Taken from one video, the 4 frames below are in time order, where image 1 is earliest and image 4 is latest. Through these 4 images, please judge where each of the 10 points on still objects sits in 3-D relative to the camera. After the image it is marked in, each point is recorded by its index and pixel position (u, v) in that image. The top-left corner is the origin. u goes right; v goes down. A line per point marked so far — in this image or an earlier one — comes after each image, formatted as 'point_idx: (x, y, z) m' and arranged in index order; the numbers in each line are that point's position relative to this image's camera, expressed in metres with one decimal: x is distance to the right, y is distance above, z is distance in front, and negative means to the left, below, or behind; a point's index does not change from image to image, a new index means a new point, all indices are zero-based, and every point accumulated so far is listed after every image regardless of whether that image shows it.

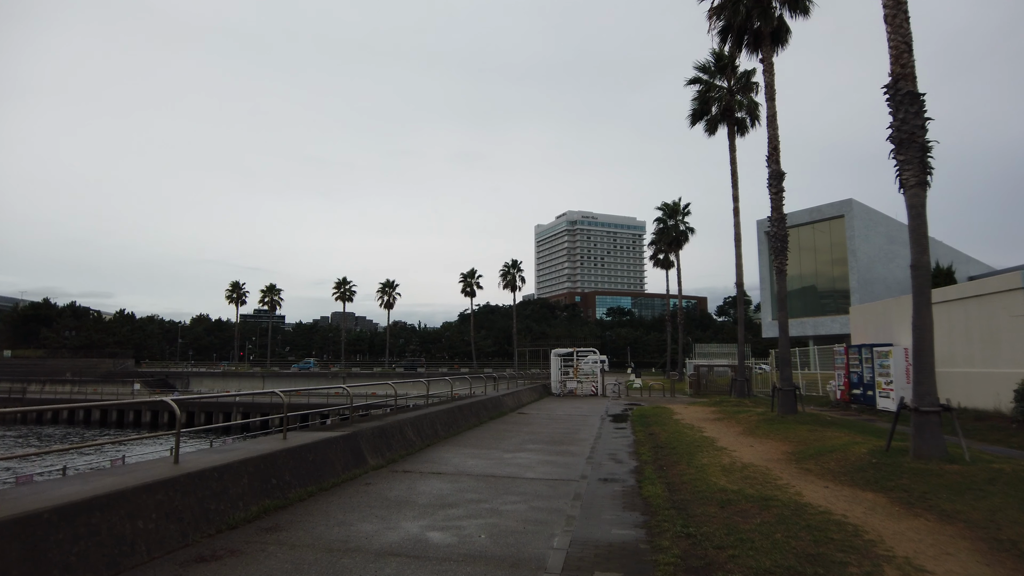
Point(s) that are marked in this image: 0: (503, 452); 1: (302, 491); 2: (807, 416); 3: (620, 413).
0: (-0.2, -3.0, +10.9) m
1: (-2.6, -2.5, +7.3) m
2: (+7.7, -3.3, +15.7) m
3: (+3.5, -4.1, +19.7) m
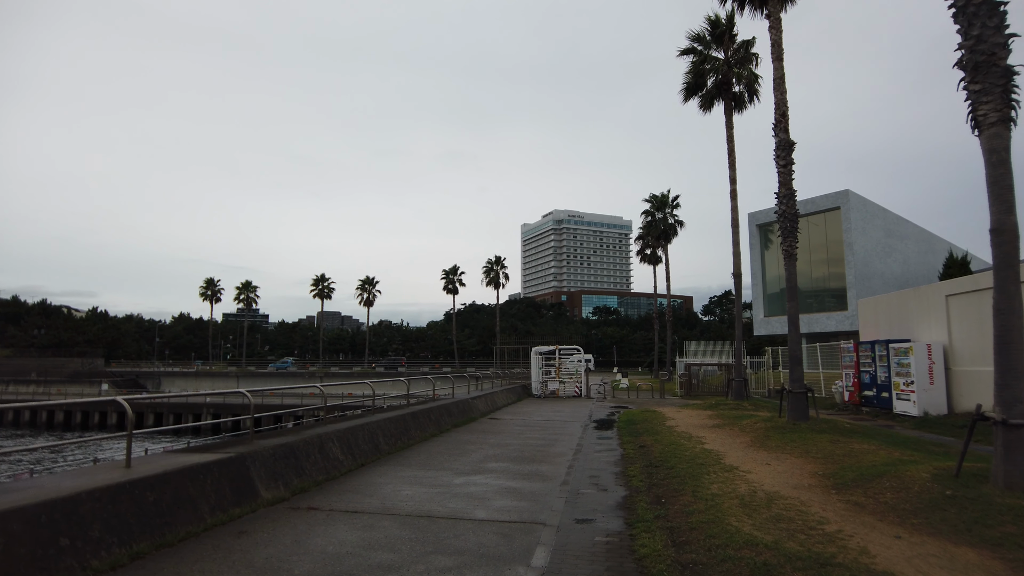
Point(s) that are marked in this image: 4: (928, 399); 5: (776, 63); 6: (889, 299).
0: (-0.8, -2.6, +8.4) m
1: (-3.1, -2.1, +4.8) m
2: (+6.9, -3.0, +13.4) m
3: (+2.7, -3.7, +17.3) m
4: (+10.7, -2.8, +15.5) m
5: (+6.8, +5.8, +15.6) m
6: (+11.6, -0.3, +18.6) m
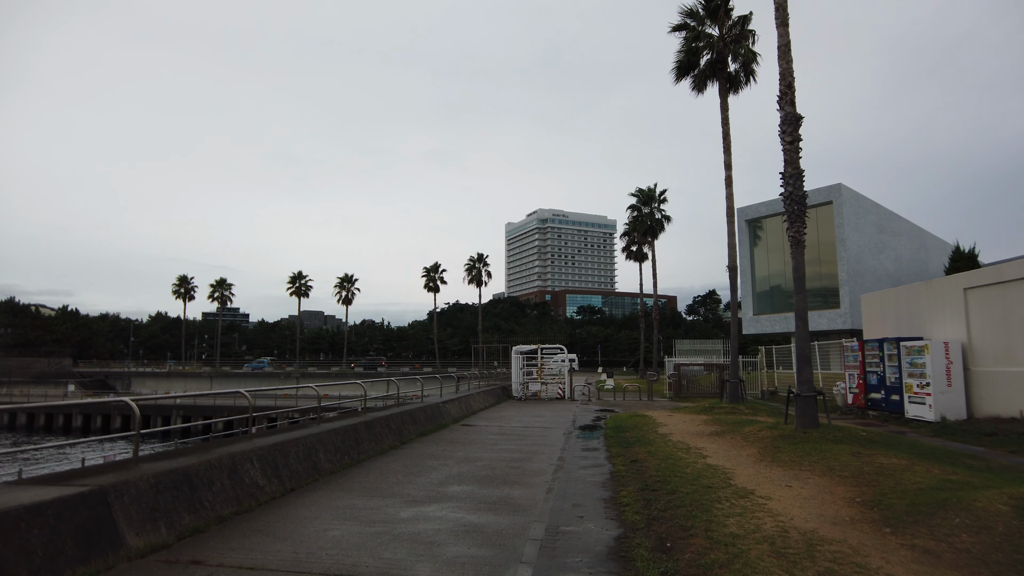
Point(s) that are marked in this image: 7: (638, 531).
0: (-1.2, -2.4, +6.7) m
1: (-3.4, -1.9, +3.0) m
2: (+6.4, -2.8, +11.9) m
3: (+2.0, -3.5, +15.7) m
4: (+10.1, -2.7, +14.0) m
5: (+6.2, +6.0, +14.0) m
6: (+11.0, -0.1, +17.2) m
7: (+1.2, -2.3, +5.8) m
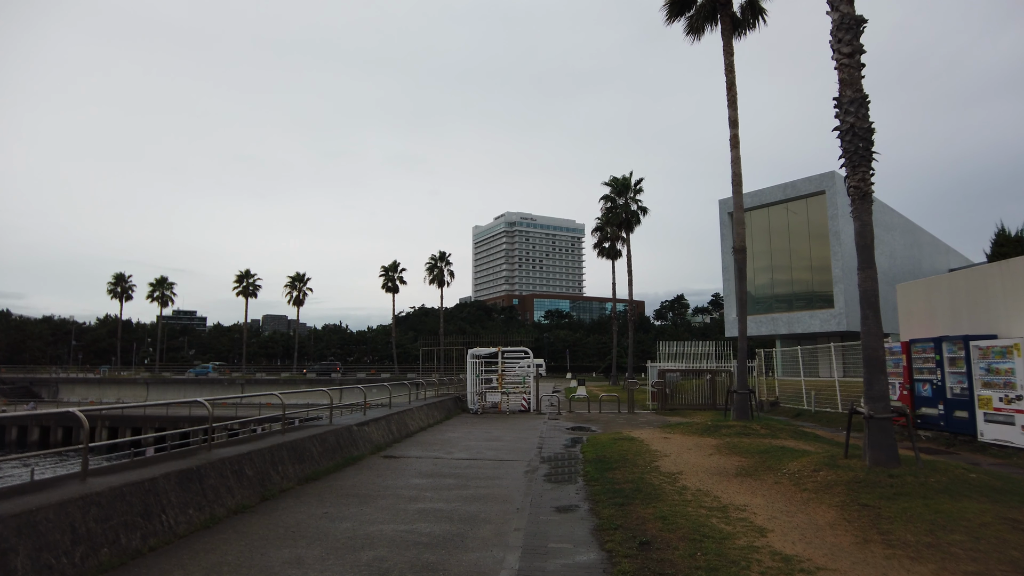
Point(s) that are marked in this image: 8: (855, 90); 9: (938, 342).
0: (-1.8, -1.9, +2.3) m
1: (-3.8, -1.3, -1.4) m
2: (+5.5, -2.4, +7.9) m
3: (+1.0, -3.1, +11.5) m
4: (+9.1, -2.3, +10.3) m
5: (+5.3, +6.4, +10.1) m
6: (+9.8, +0.2, +13.5) m
7: (+0.7, -1.8, +1.5) m
8: (+5.2, +2.9, +9.1) m
9: (+8.8, -1.1, +12.3) m
